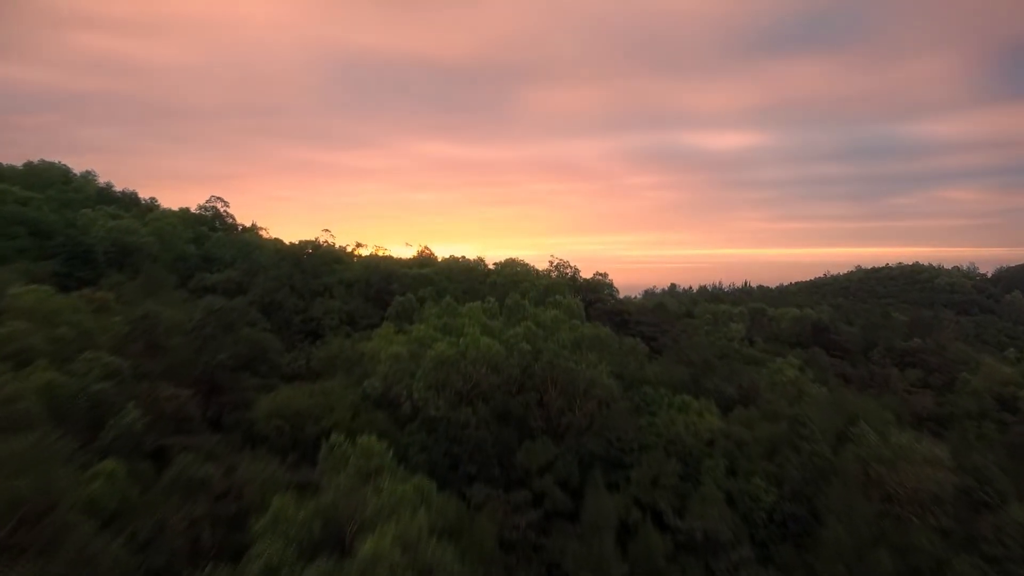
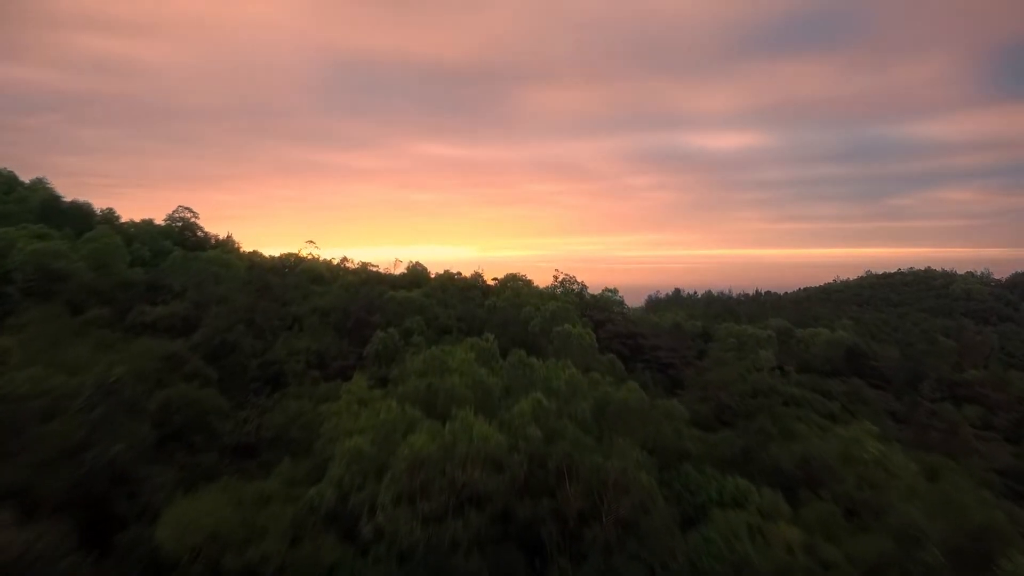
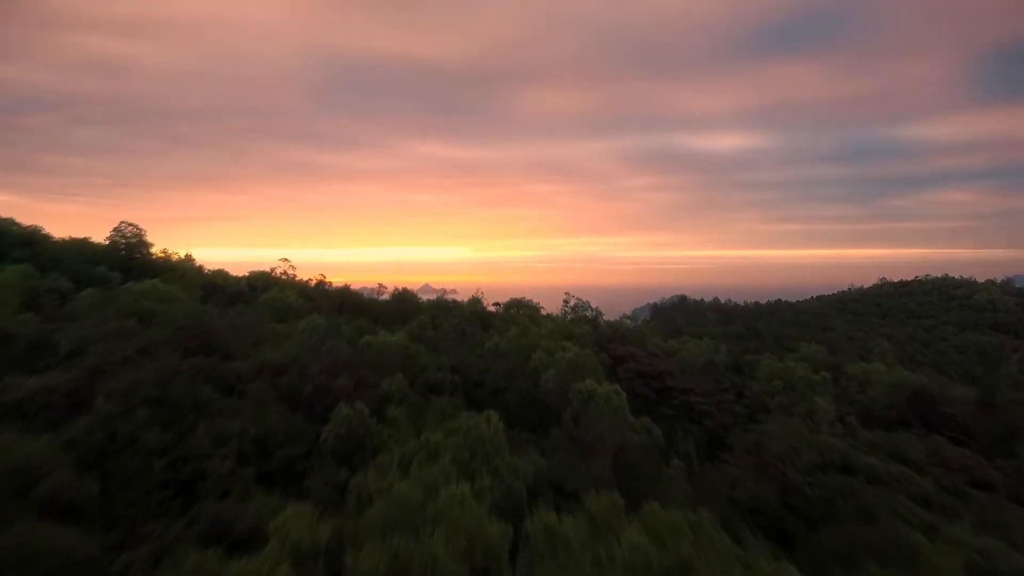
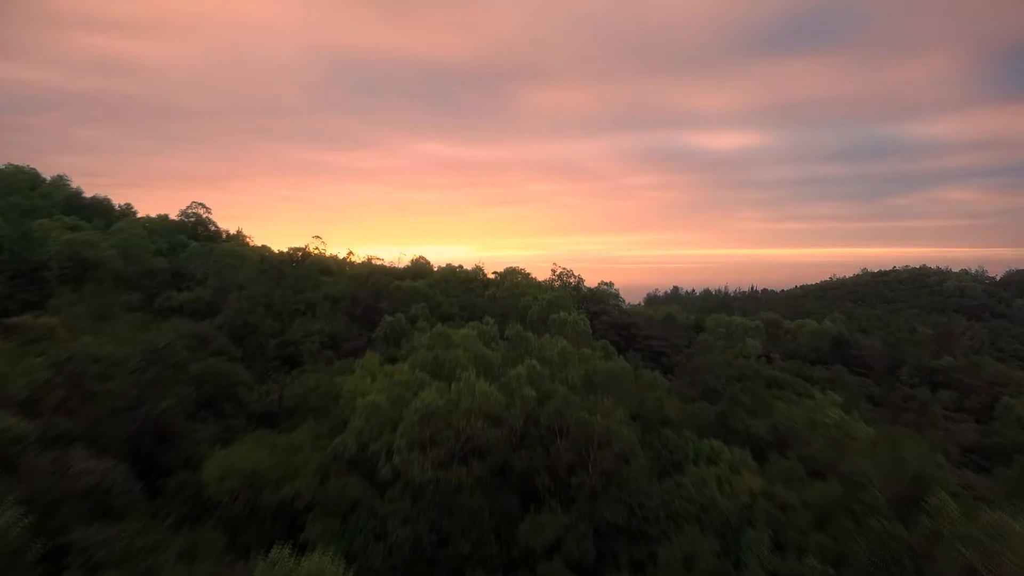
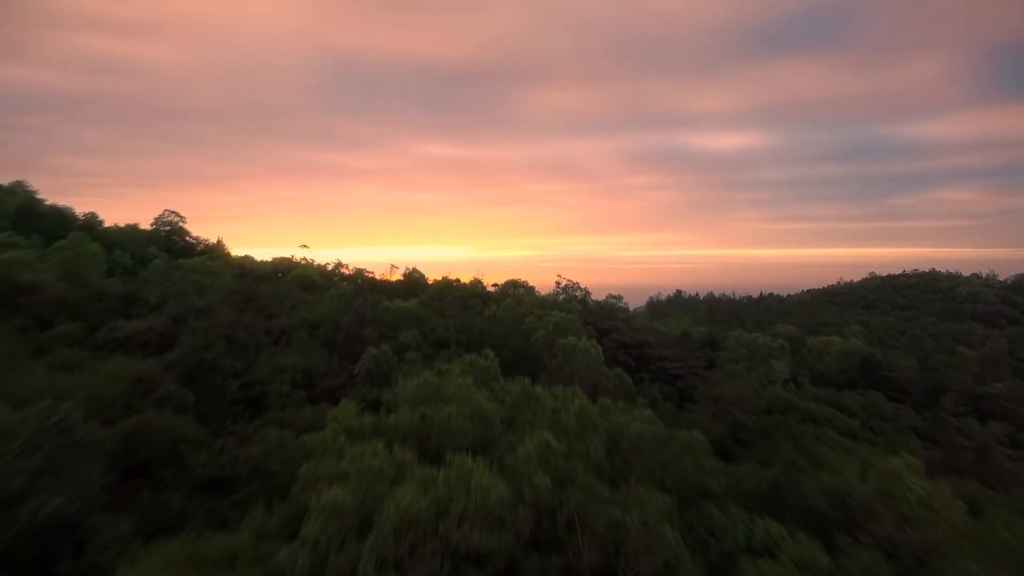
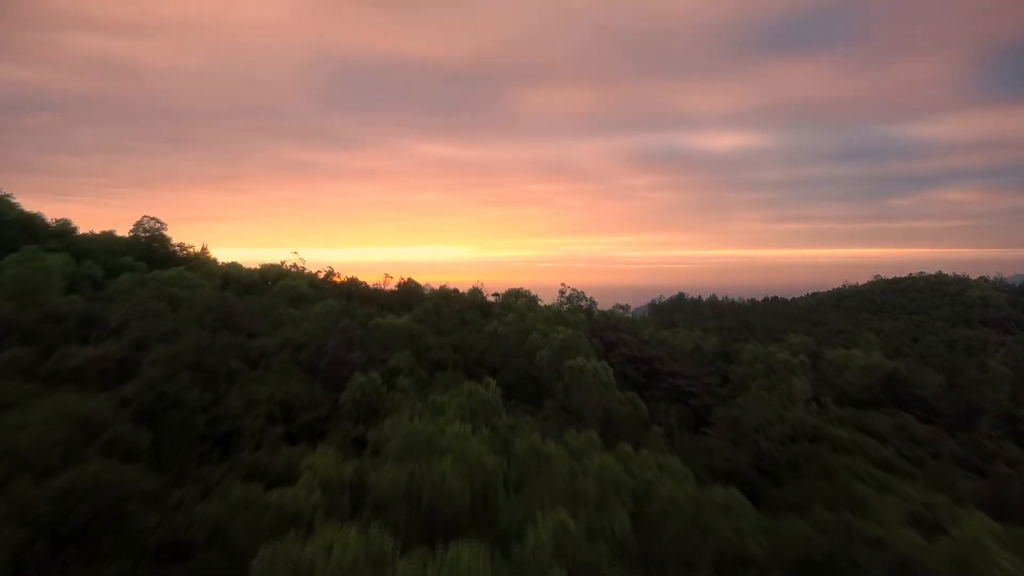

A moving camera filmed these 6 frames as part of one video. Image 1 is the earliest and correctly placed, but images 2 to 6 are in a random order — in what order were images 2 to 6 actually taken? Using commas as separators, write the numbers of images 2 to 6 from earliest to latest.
4, 2, 5, 6, 3
